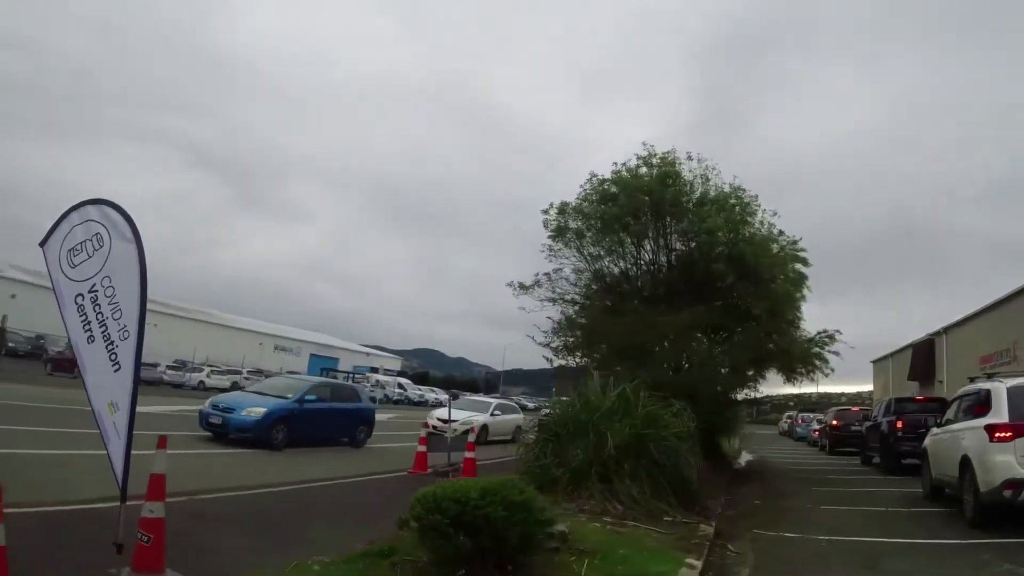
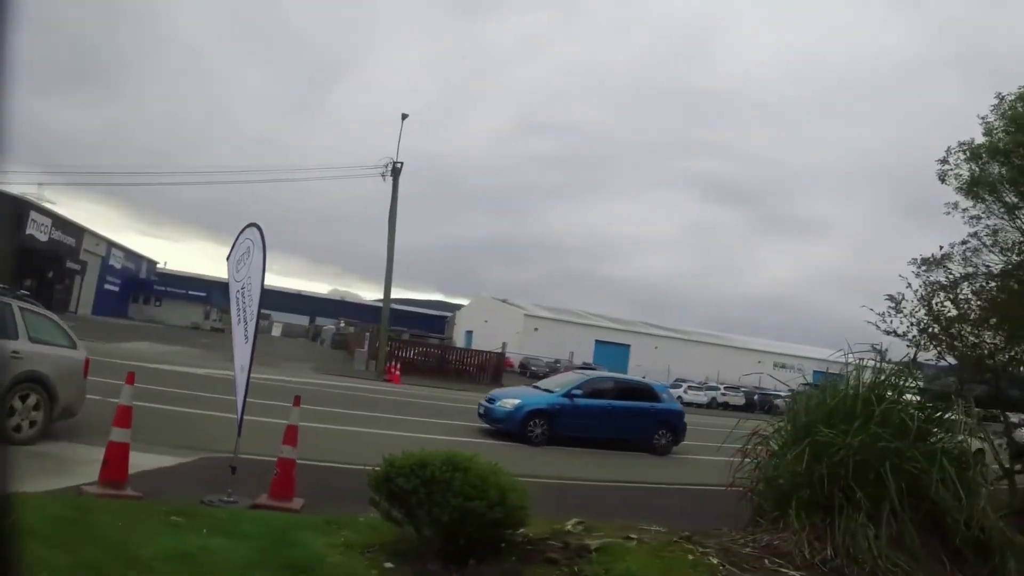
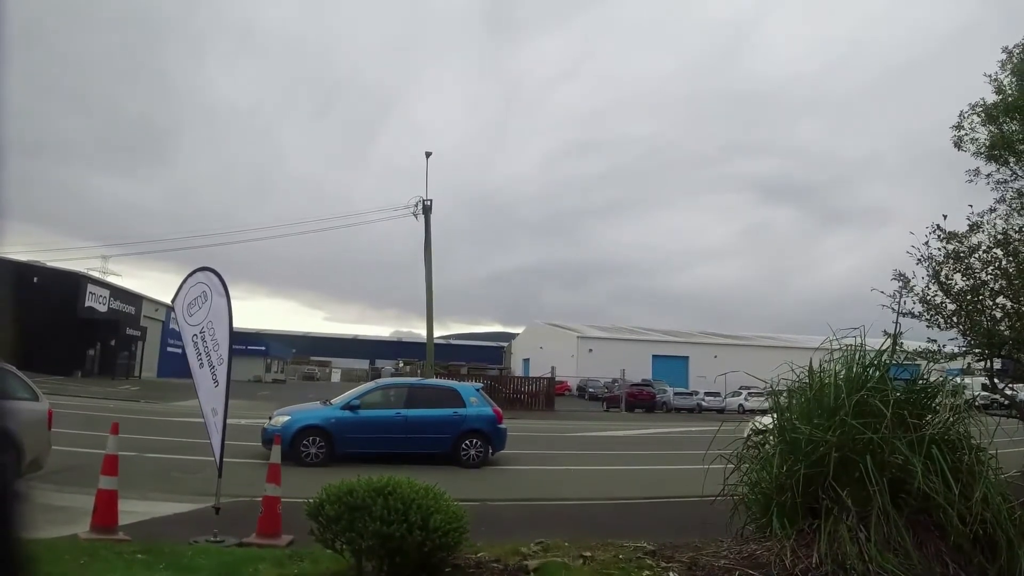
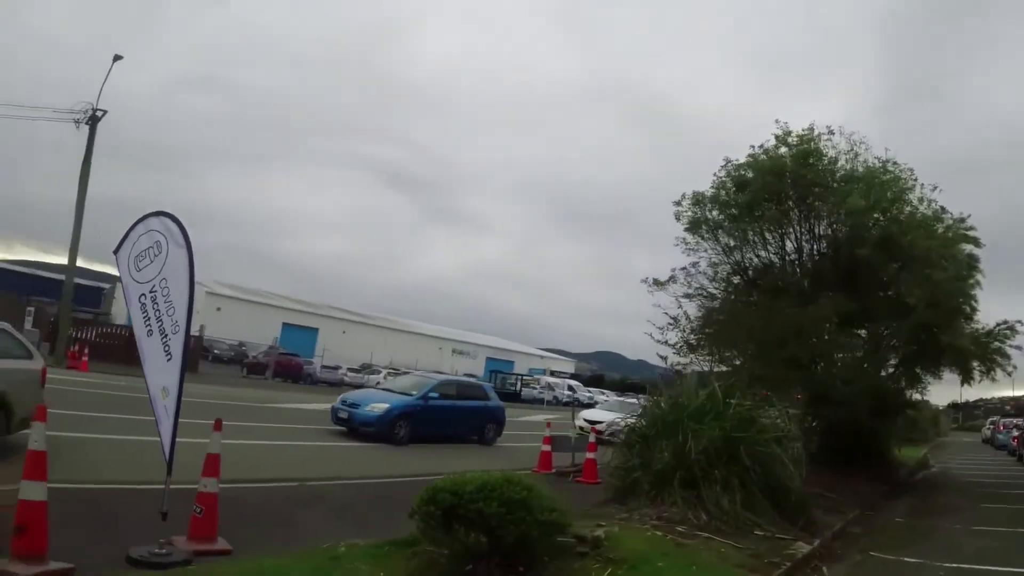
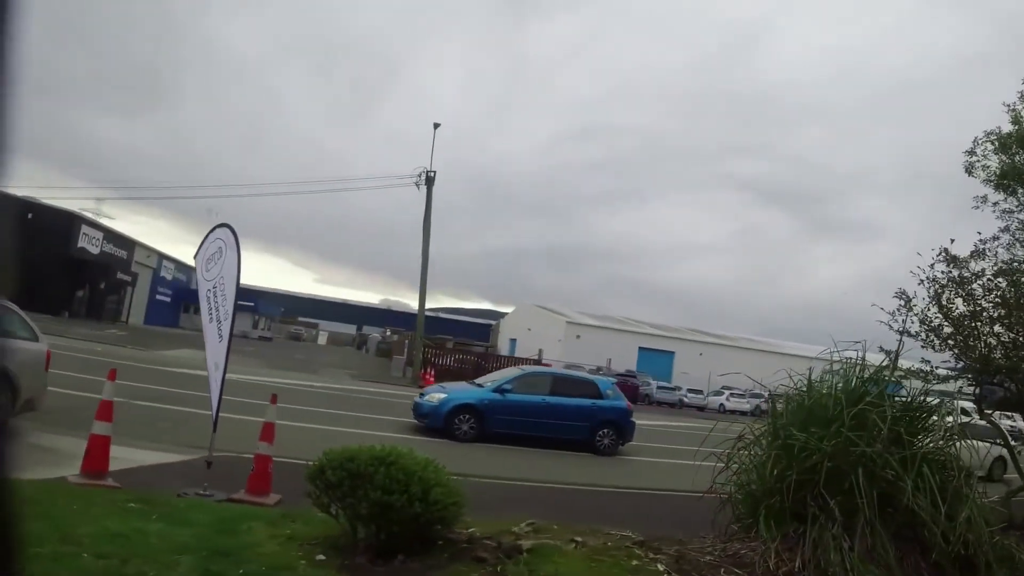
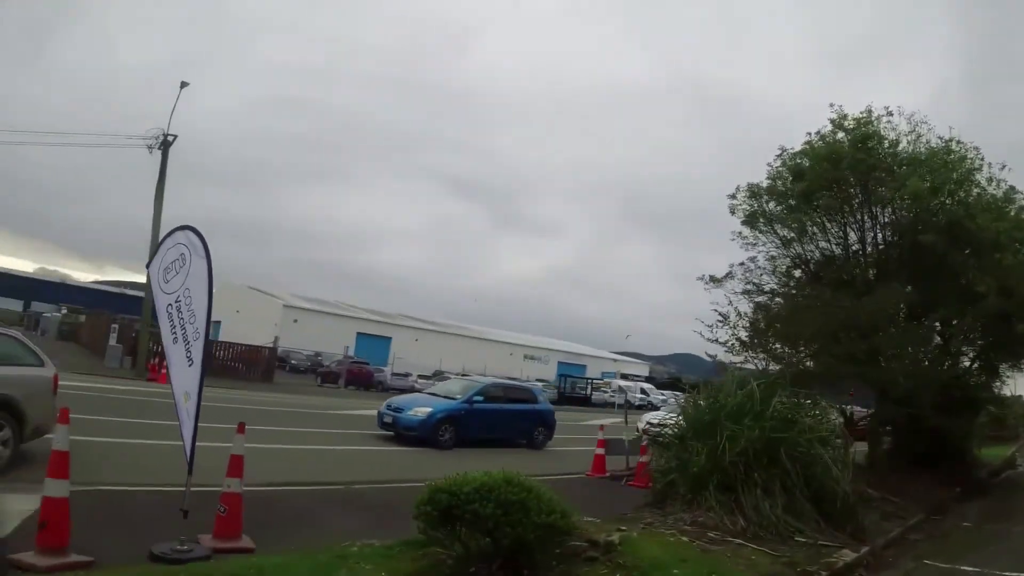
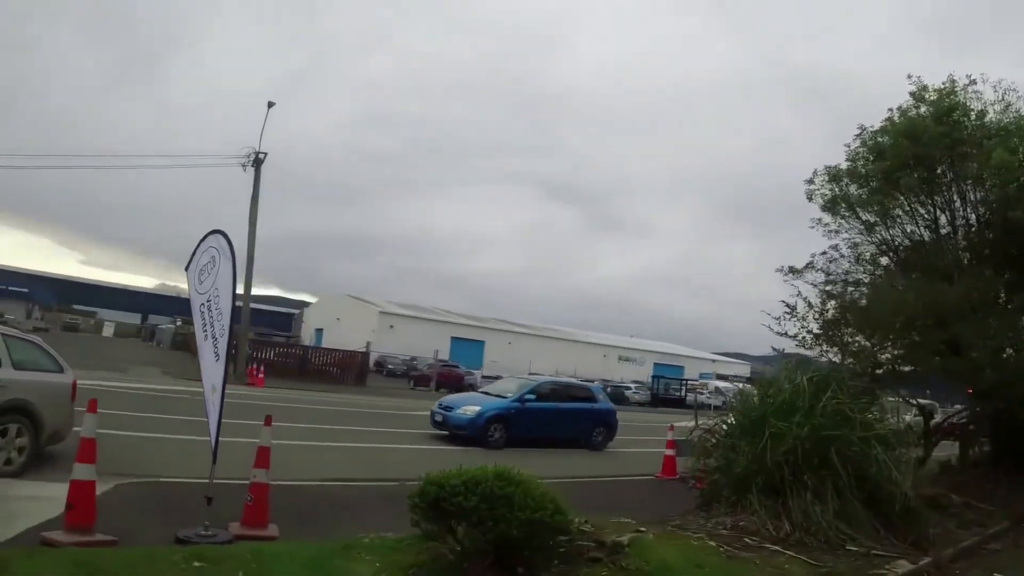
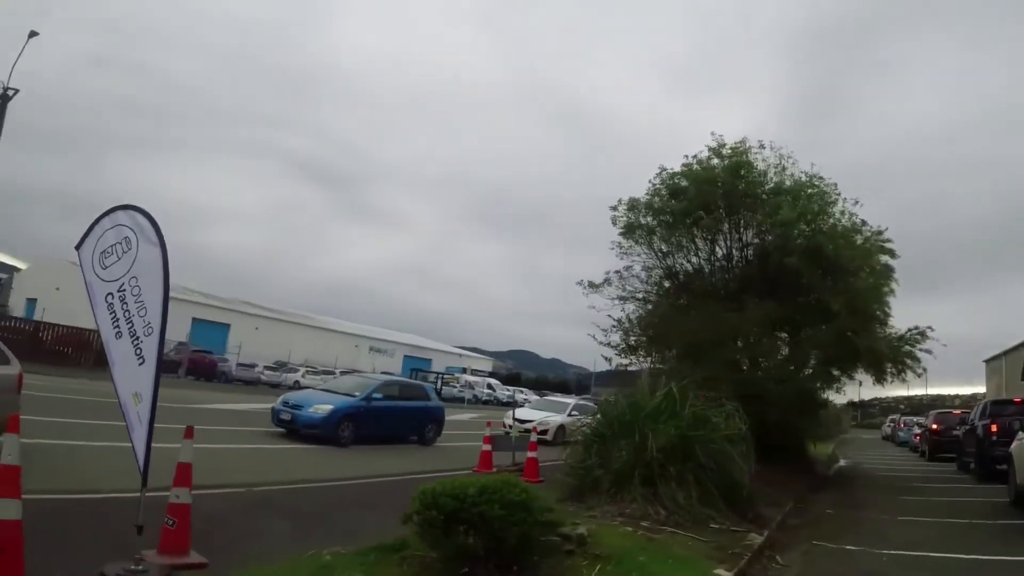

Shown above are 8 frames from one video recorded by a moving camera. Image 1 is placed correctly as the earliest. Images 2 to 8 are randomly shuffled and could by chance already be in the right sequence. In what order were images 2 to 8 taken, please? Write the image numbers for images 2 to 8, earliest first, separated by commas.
8, 4, 6, 7, 2, 5, 3
